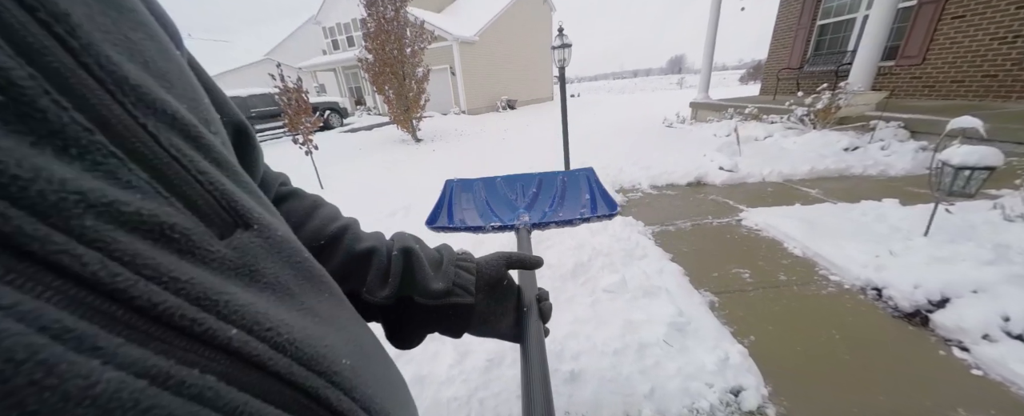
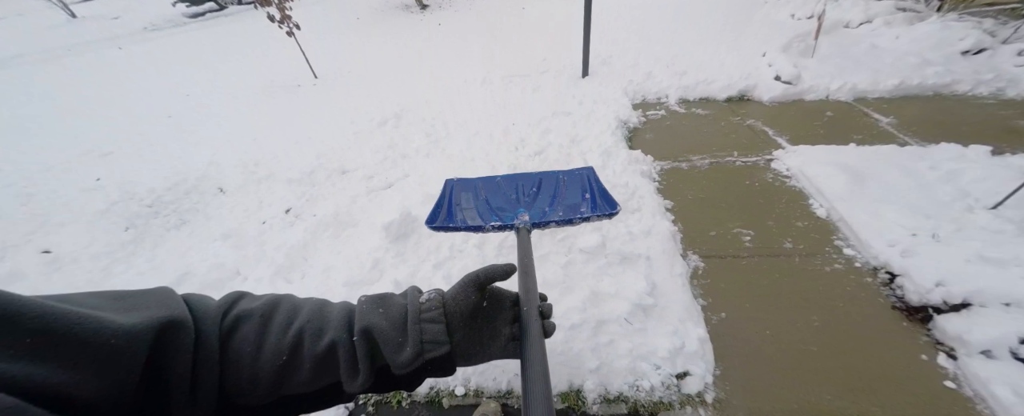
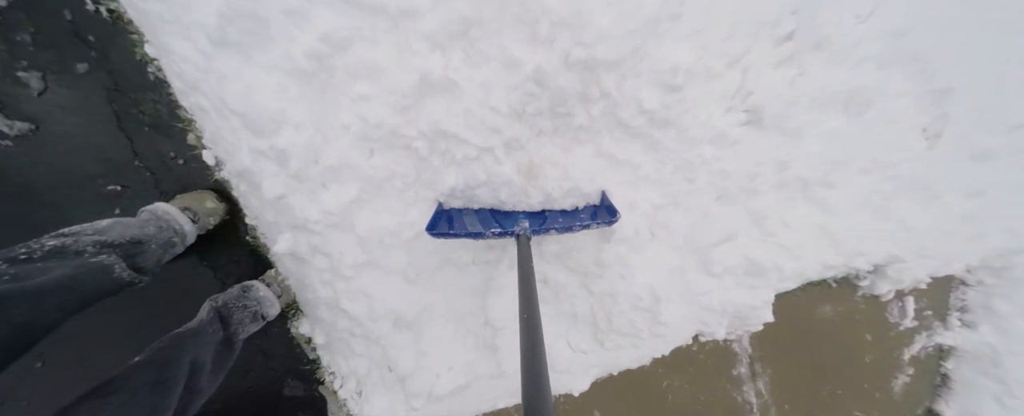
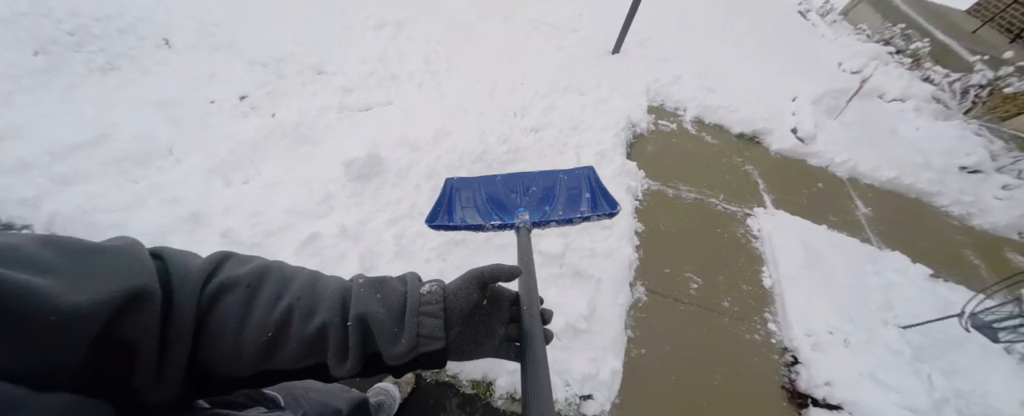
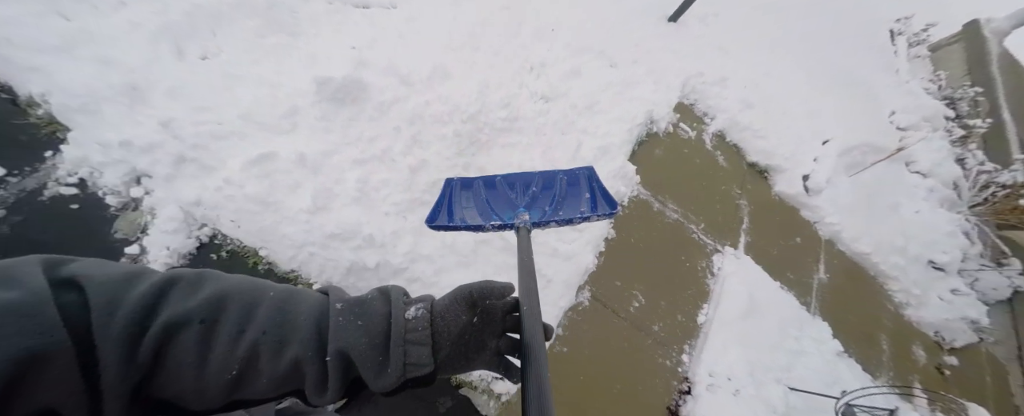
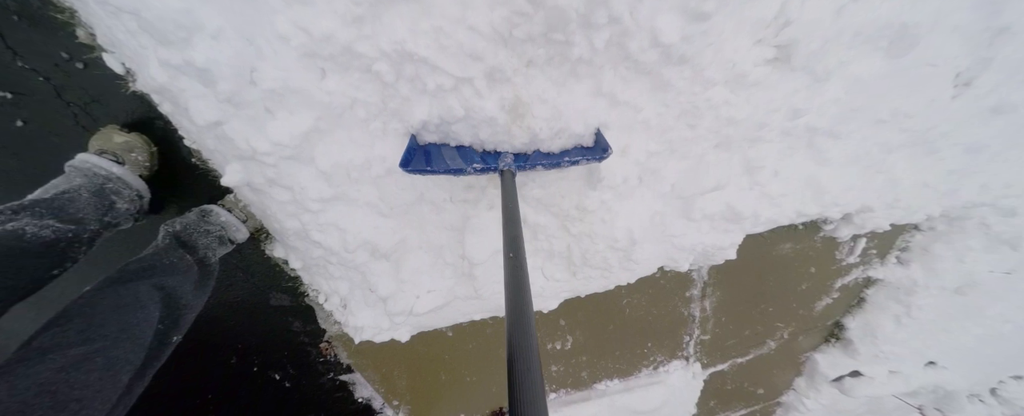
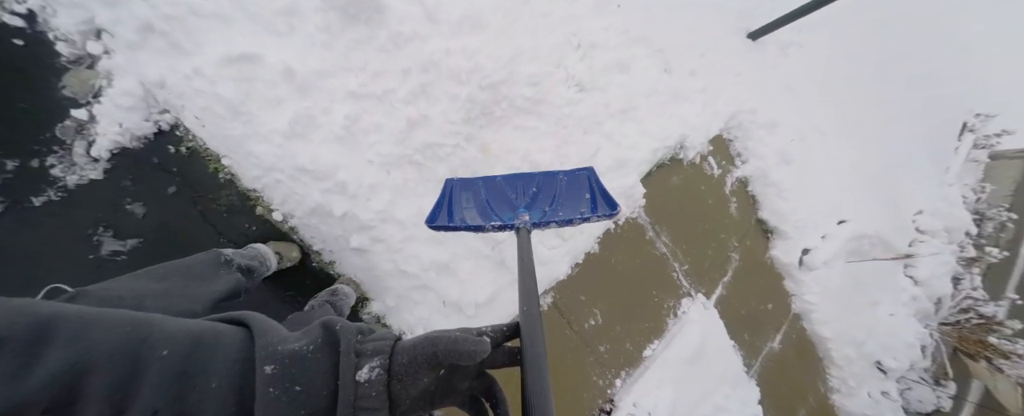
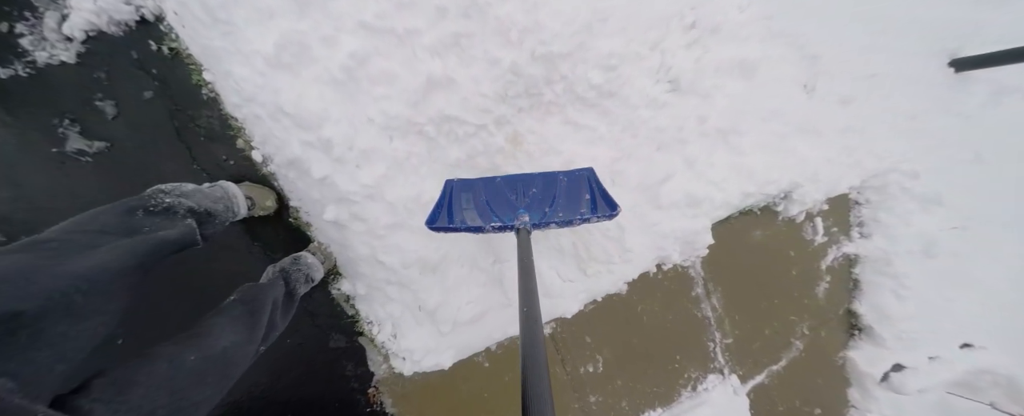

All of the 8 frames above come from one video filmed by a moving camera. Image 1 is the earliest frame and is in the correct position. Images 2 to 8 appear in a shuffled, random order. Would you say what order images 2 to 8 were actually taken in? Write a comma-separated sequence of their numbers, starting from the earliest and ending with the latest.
2, 4, 5, 7, 8, 3, 6
